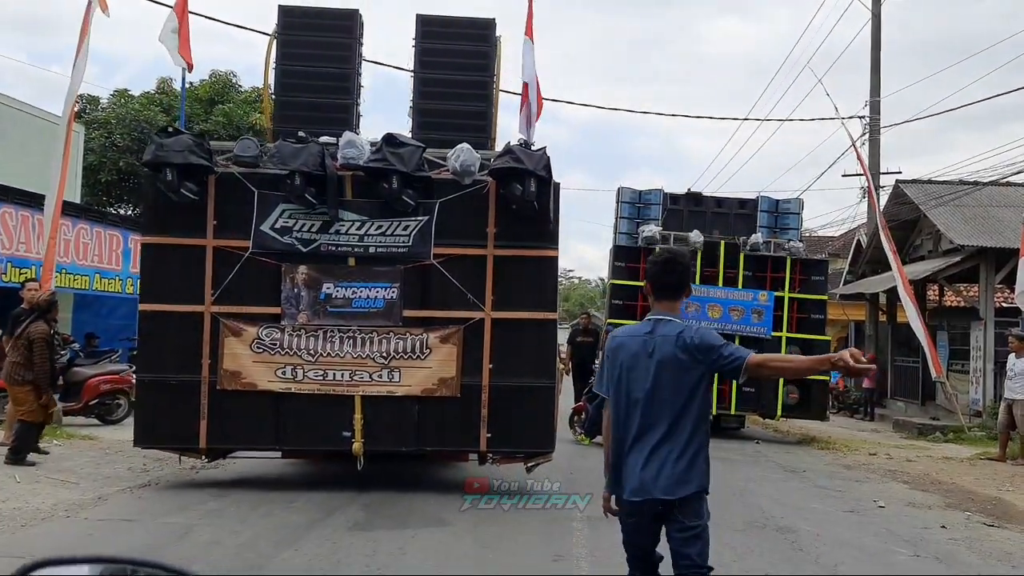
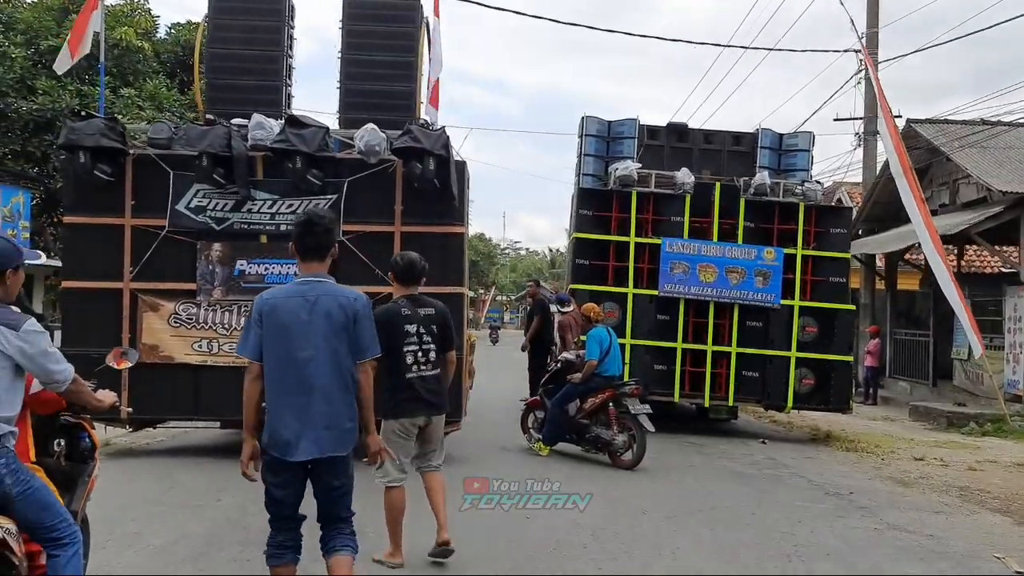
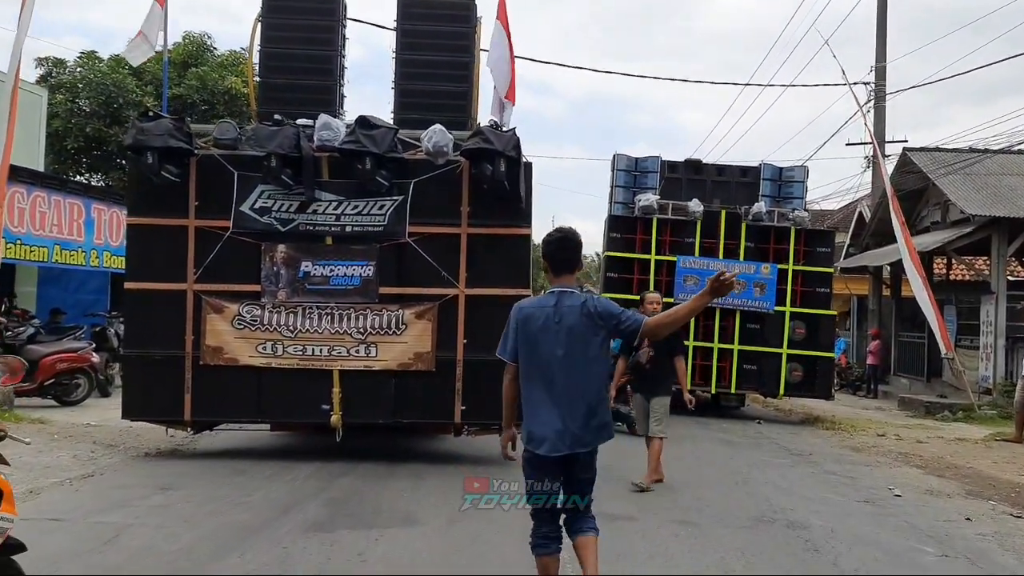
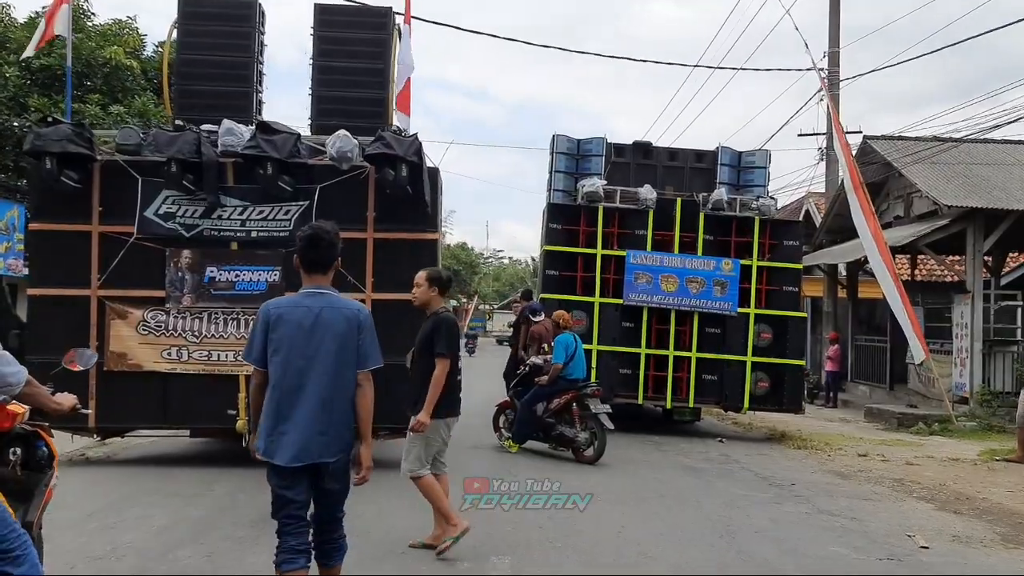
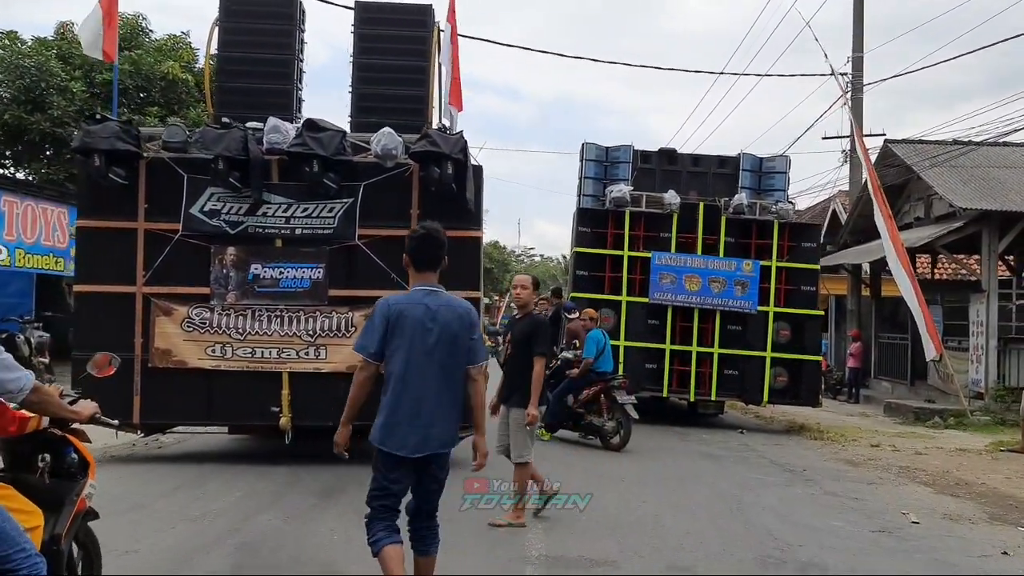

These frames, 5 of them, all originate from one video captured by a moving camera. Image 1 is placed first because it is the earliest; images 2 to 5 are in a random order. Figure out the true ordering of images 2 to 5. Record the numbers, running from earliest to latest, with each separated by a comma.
3, 5, 4, 2
